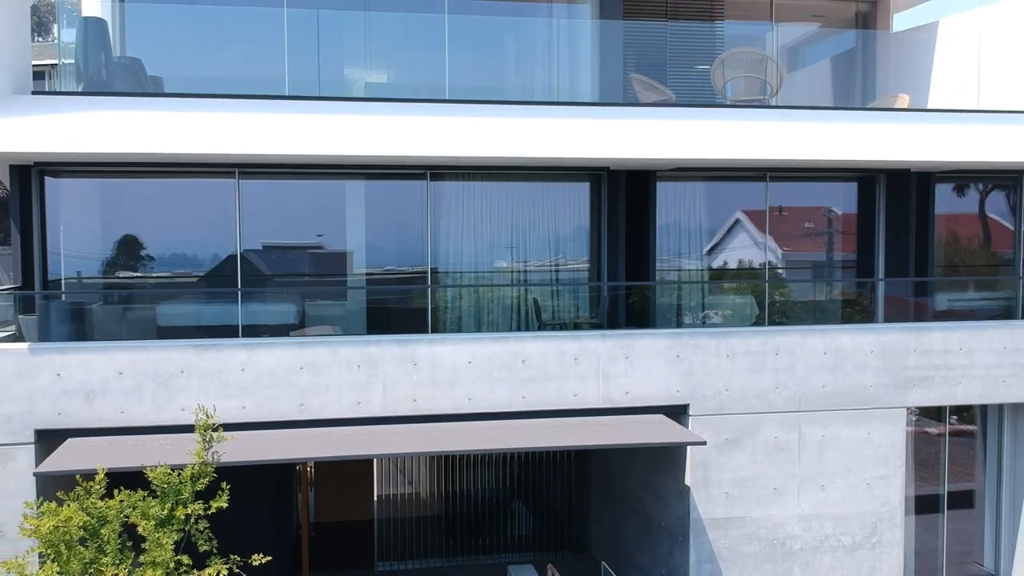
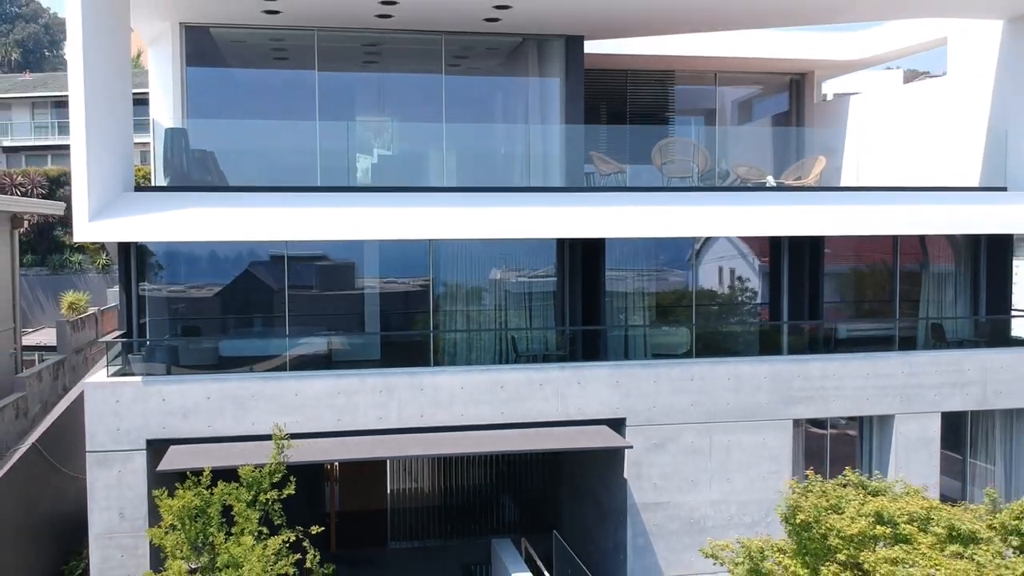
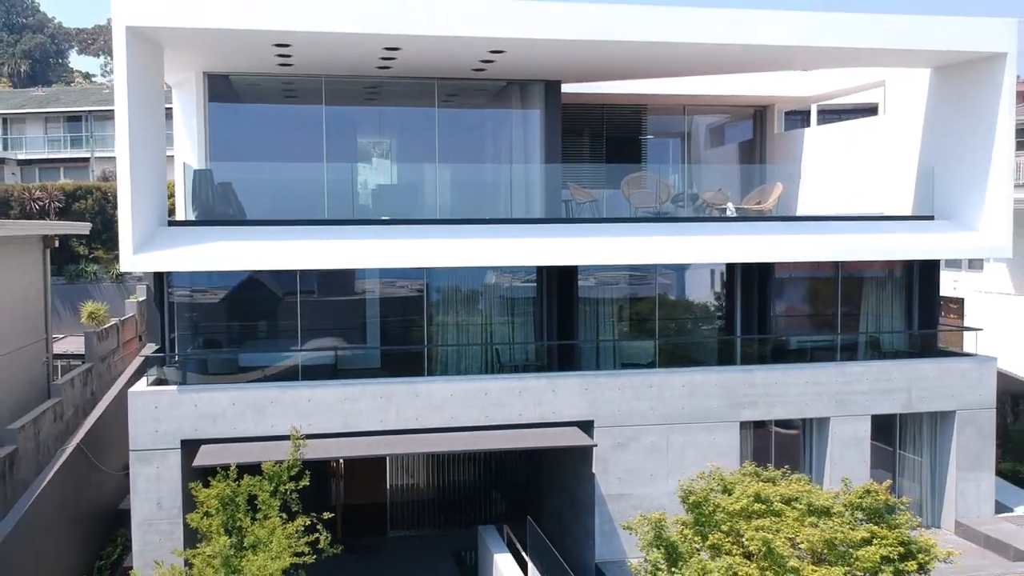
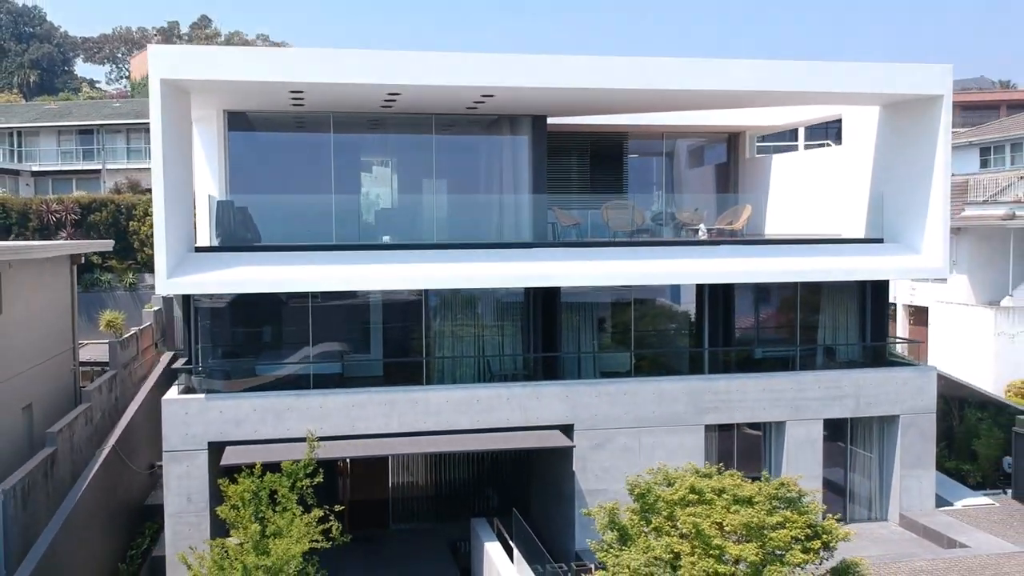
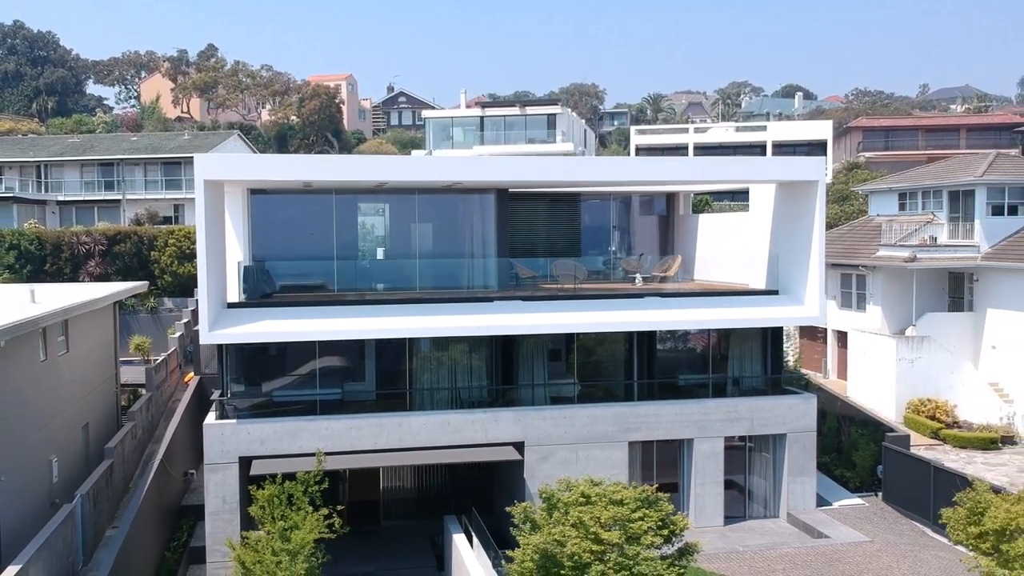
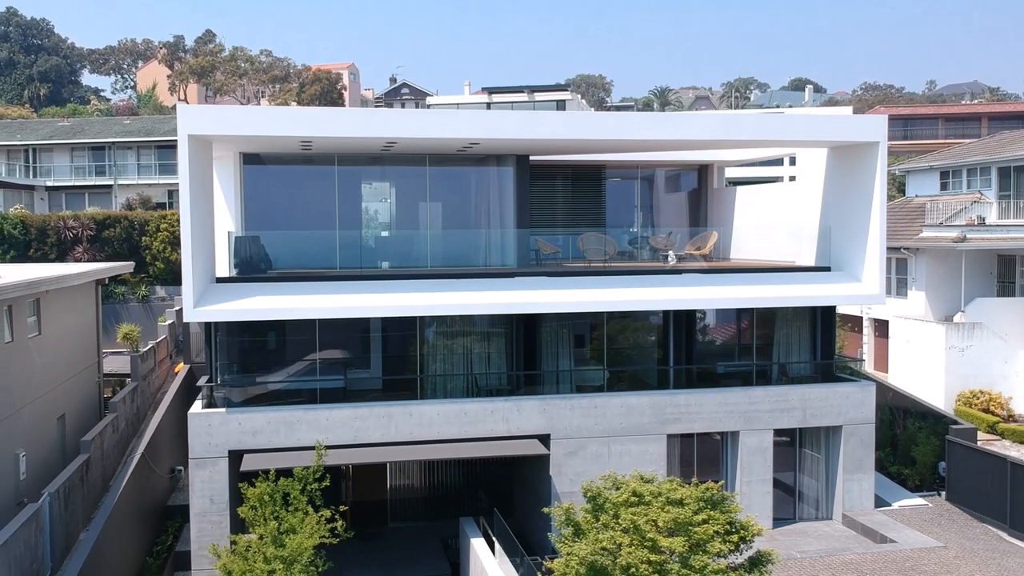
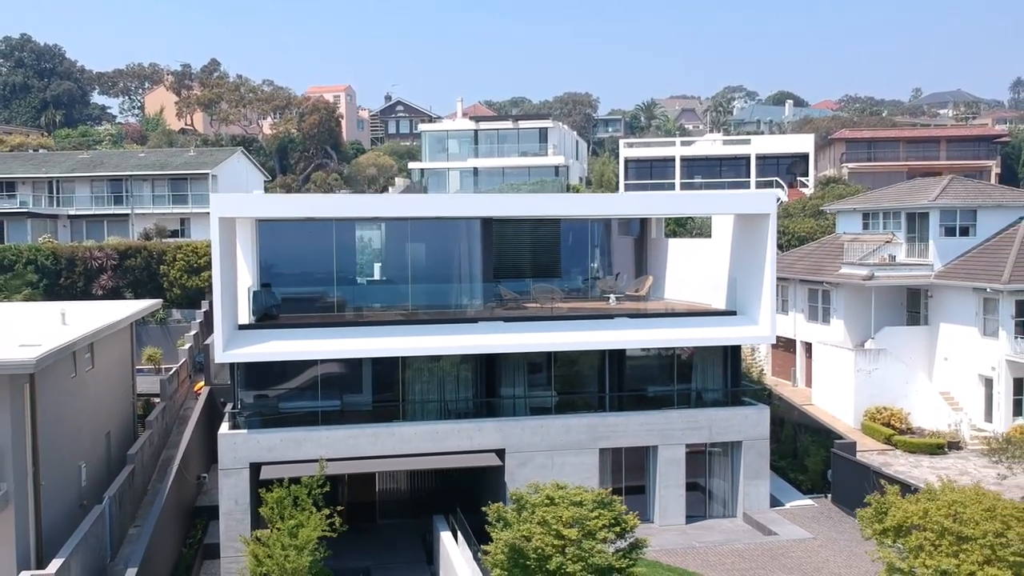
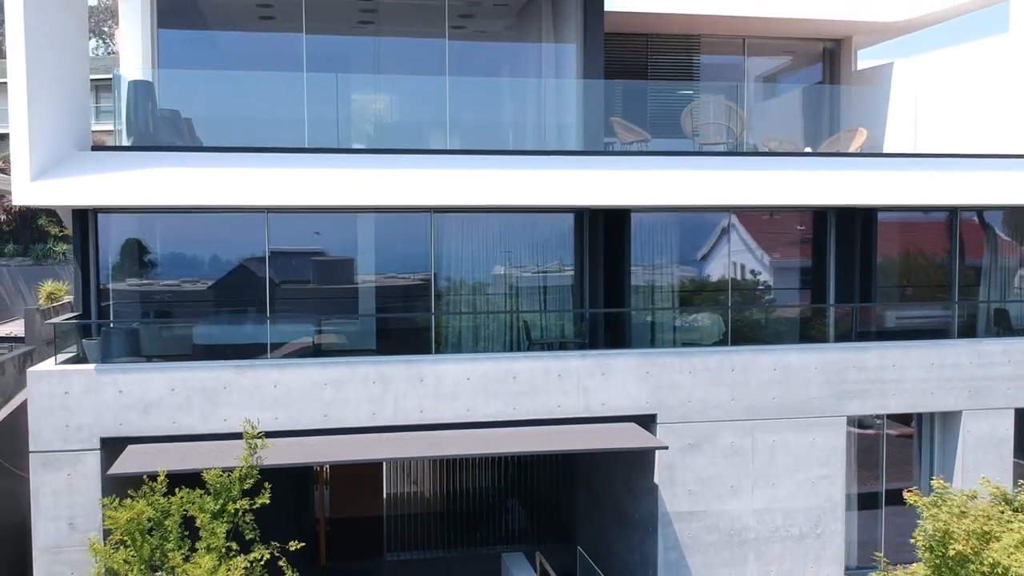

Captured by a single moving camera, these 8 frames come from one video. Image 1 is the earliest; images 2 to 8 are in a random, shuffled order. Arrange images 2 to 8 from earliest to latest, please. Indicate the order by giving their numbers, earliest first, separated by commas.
8, 2, 3, 4, 6, 5, 7
